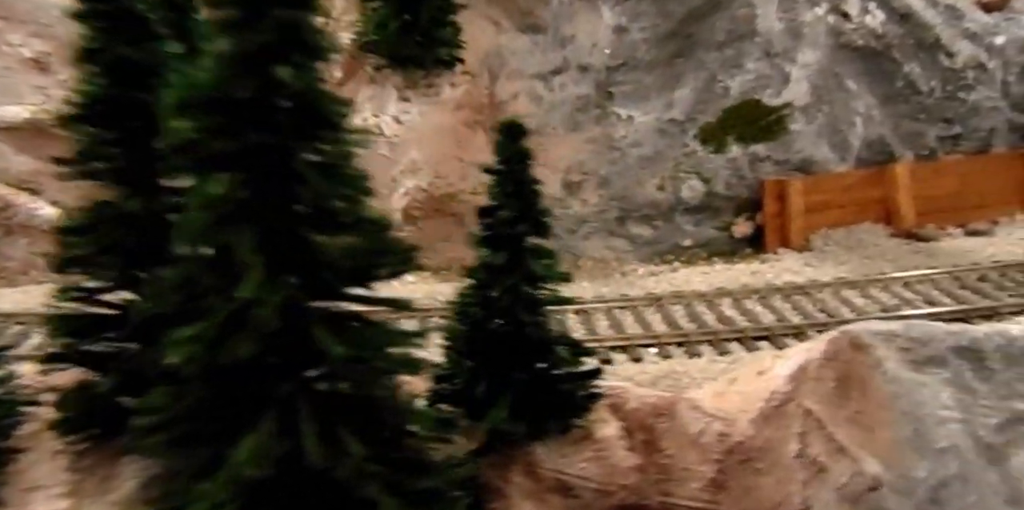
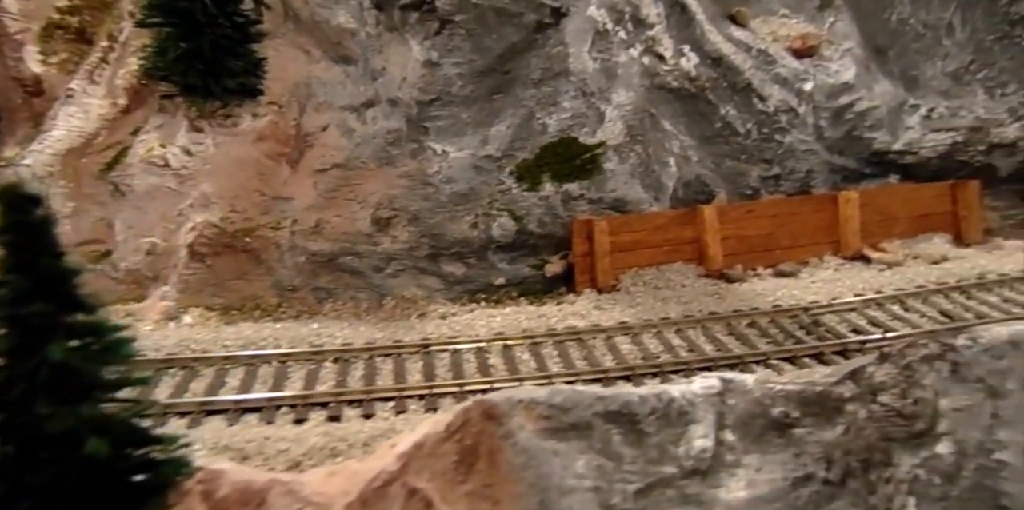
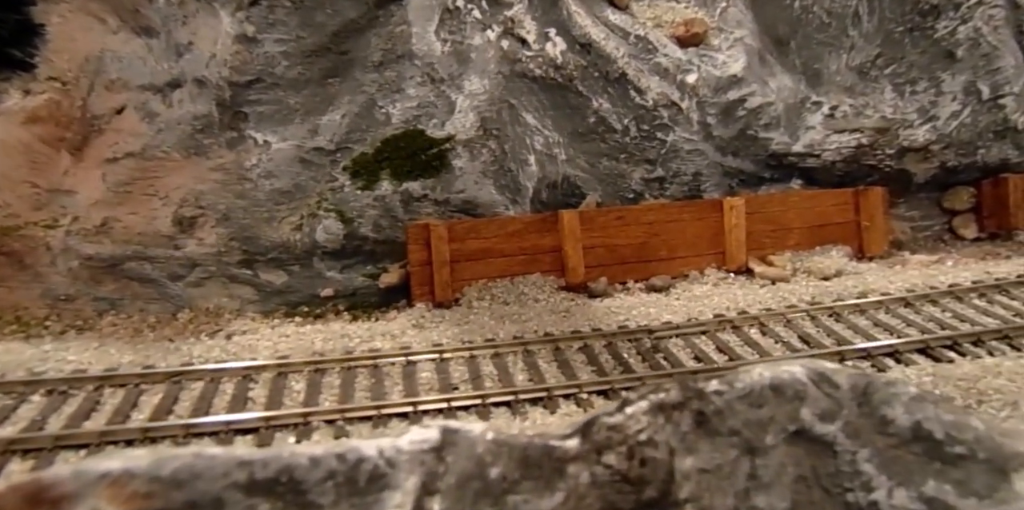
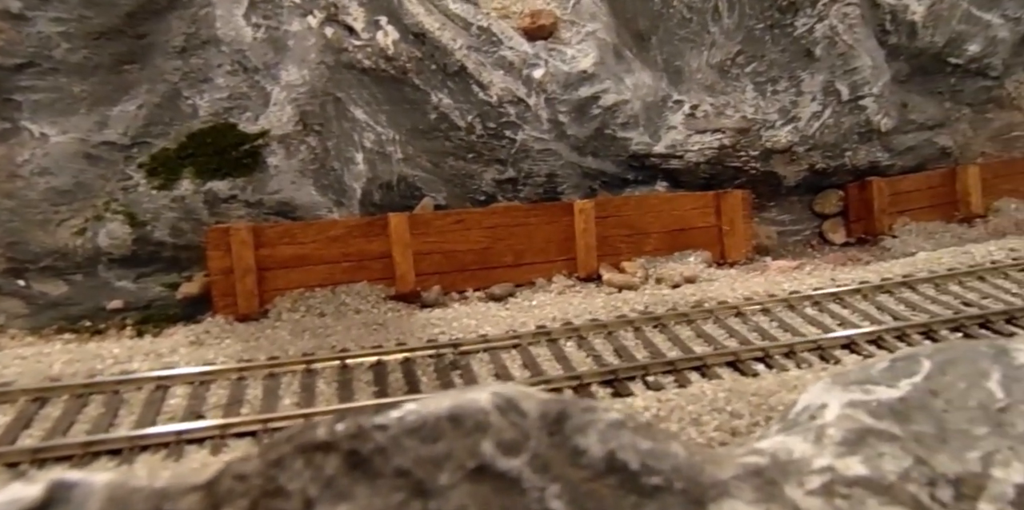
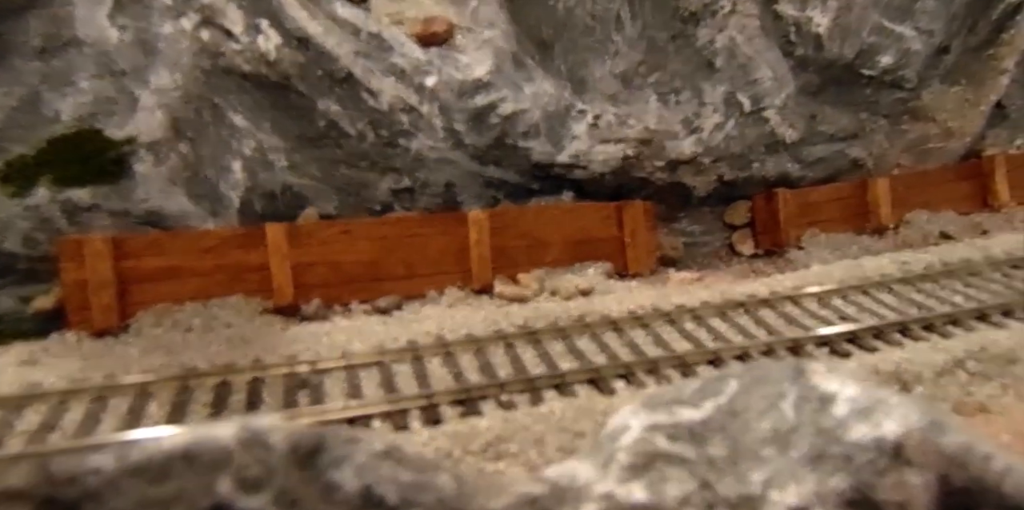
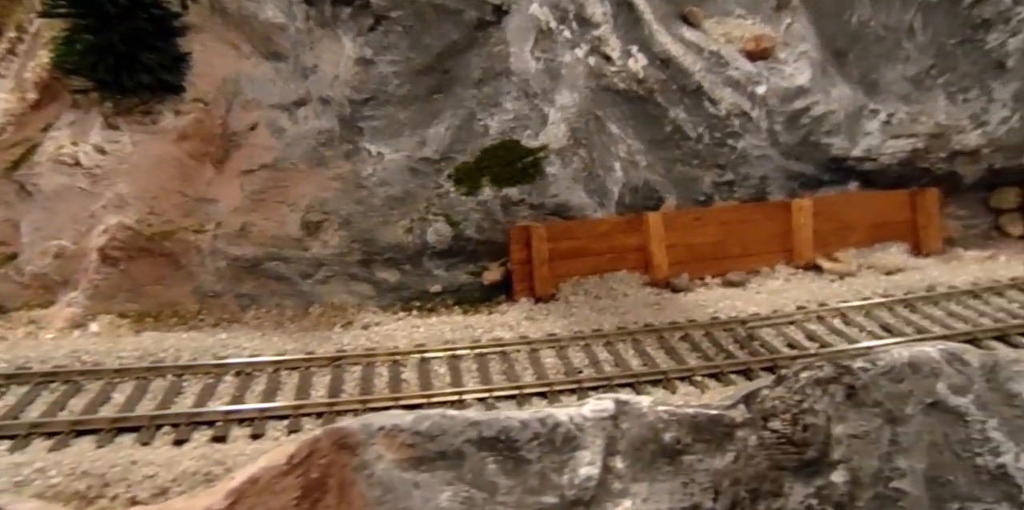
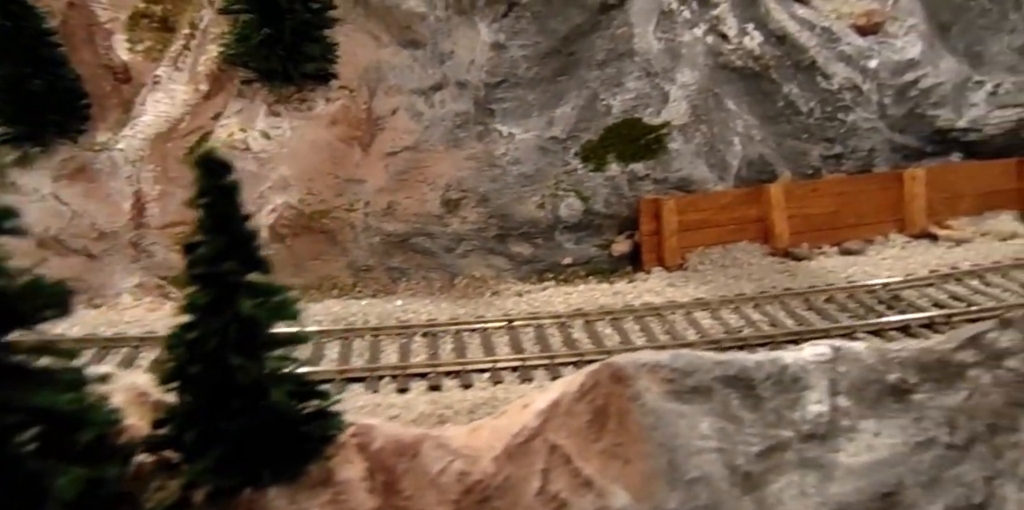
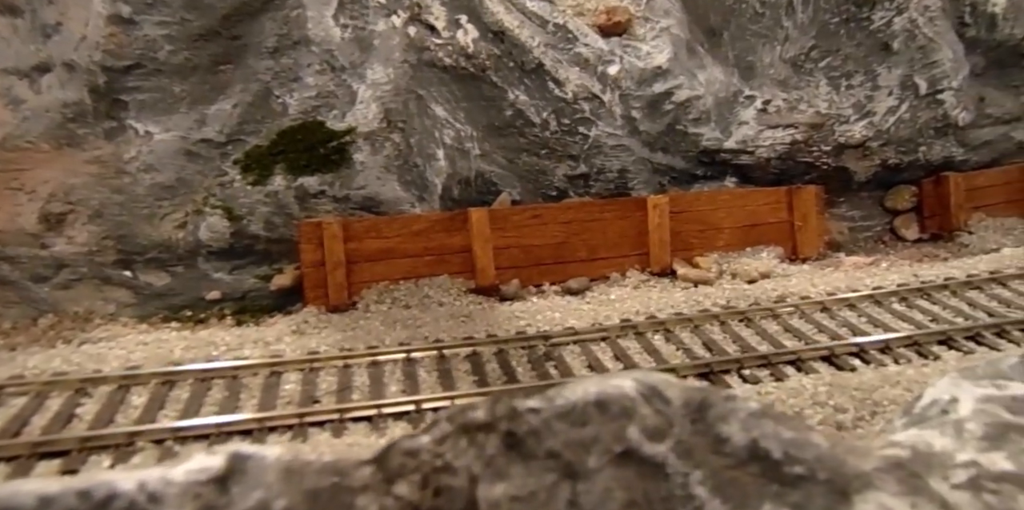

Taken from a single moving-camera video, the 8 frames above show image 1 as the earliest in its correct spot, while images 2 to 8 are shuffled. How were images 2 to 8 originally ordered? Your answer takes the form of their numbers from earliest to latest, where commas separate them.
7, 2, 6, 3, 8, 4, 5
